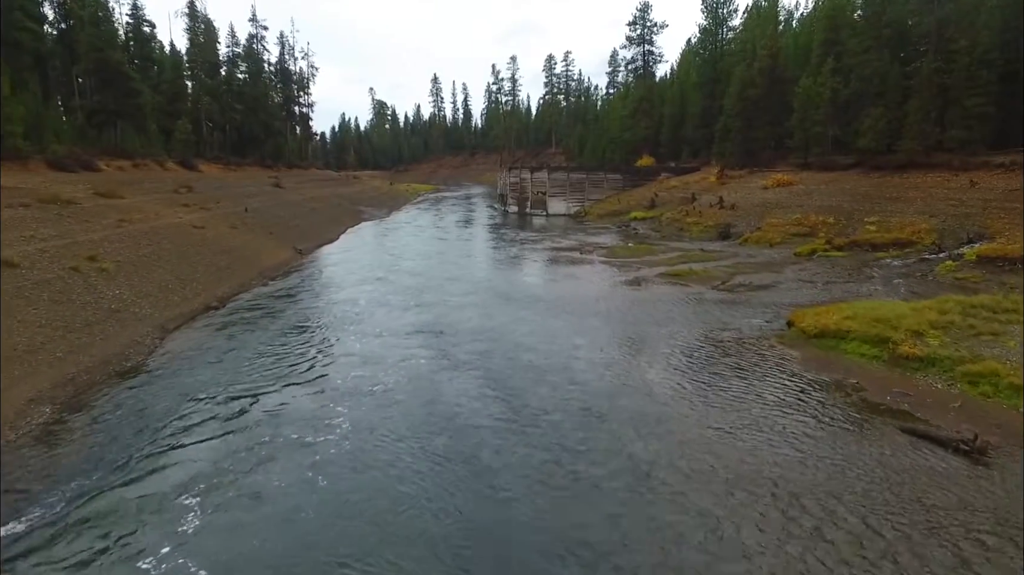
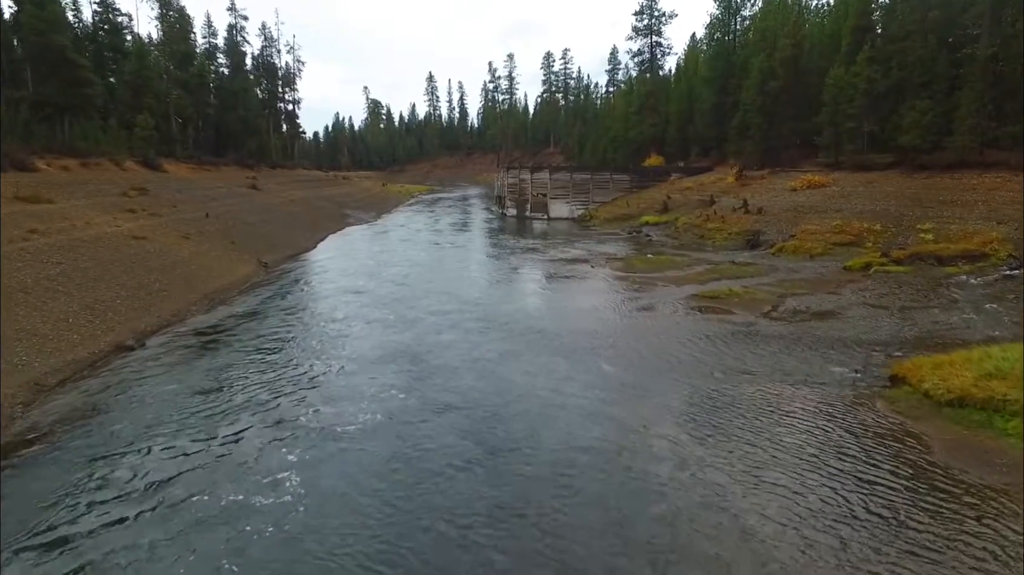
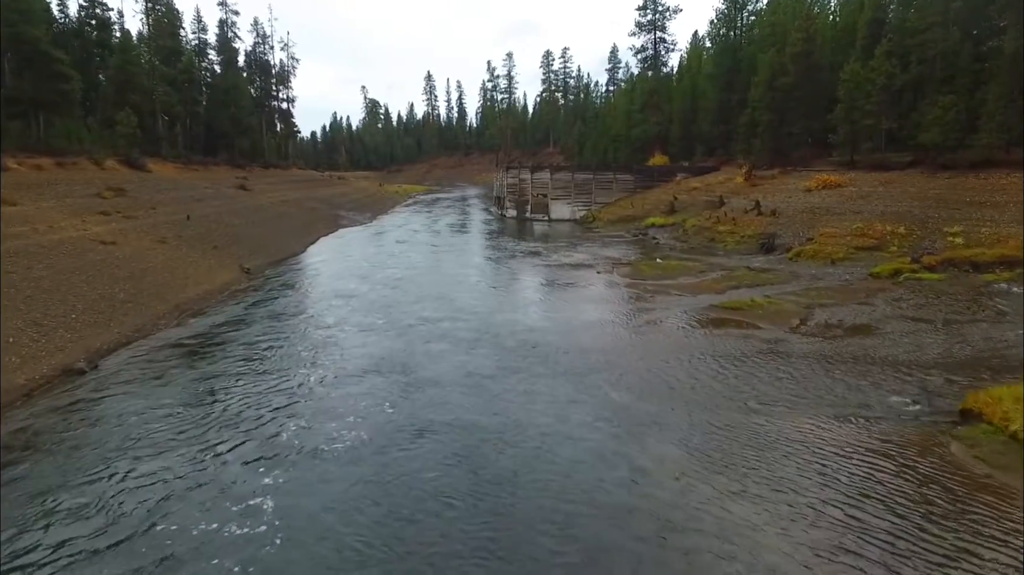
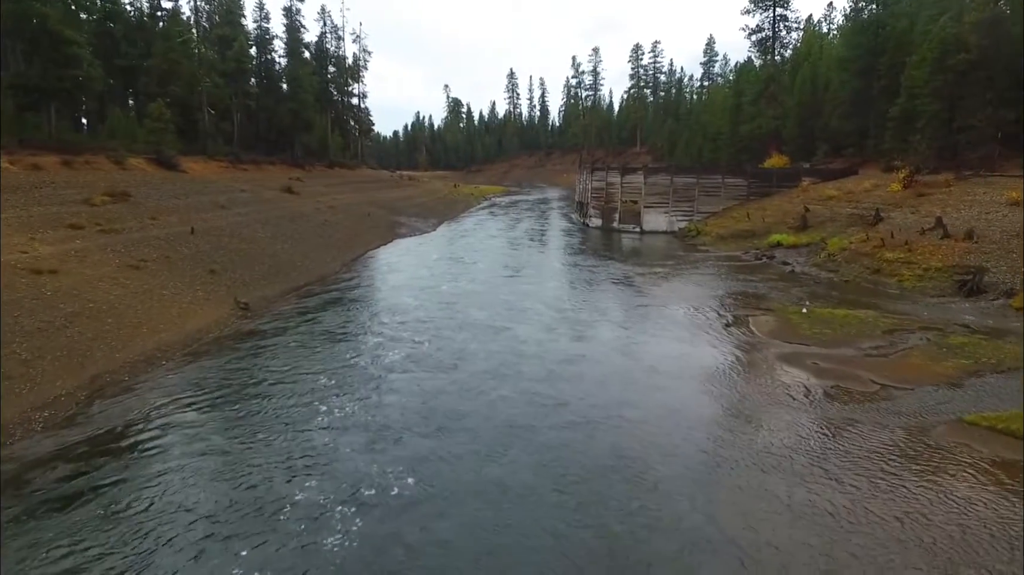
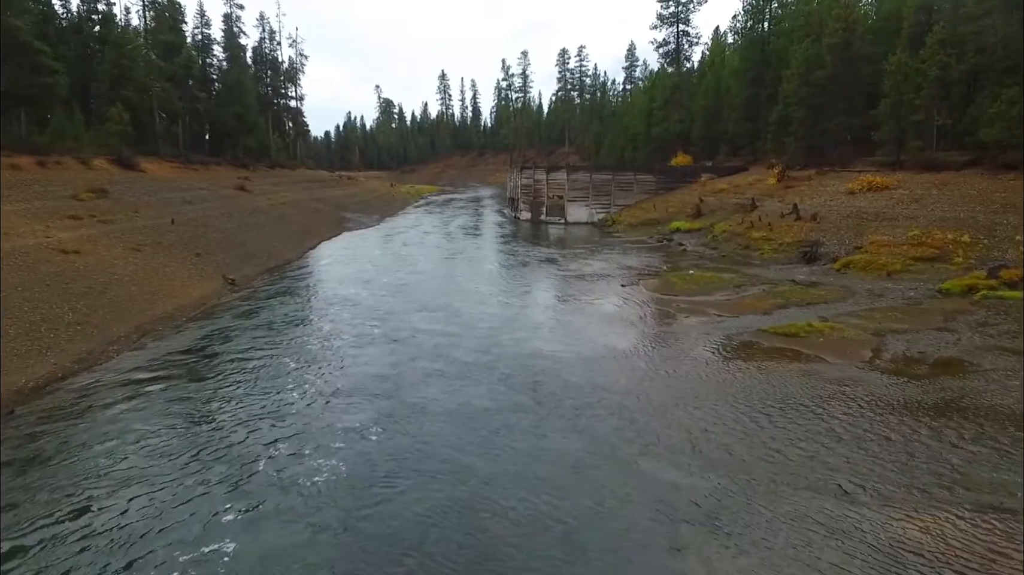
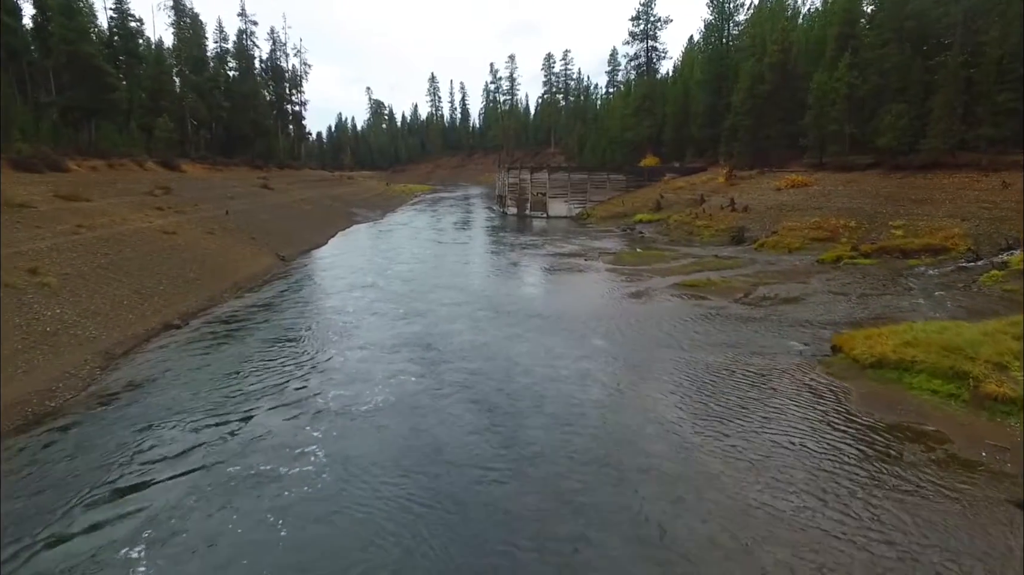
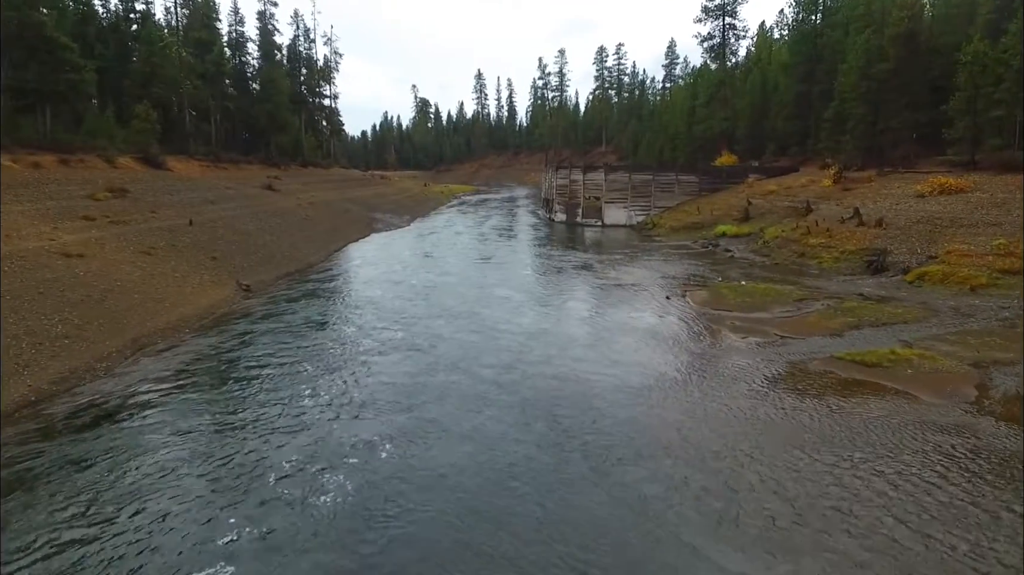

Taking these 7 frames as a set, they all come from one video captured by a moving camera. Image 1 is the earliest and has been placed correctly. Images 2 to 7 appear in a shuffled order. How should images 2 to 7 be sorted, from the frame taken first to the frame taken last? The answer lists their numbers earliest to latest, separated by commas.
6, 2, 3, 5, 7, 4
